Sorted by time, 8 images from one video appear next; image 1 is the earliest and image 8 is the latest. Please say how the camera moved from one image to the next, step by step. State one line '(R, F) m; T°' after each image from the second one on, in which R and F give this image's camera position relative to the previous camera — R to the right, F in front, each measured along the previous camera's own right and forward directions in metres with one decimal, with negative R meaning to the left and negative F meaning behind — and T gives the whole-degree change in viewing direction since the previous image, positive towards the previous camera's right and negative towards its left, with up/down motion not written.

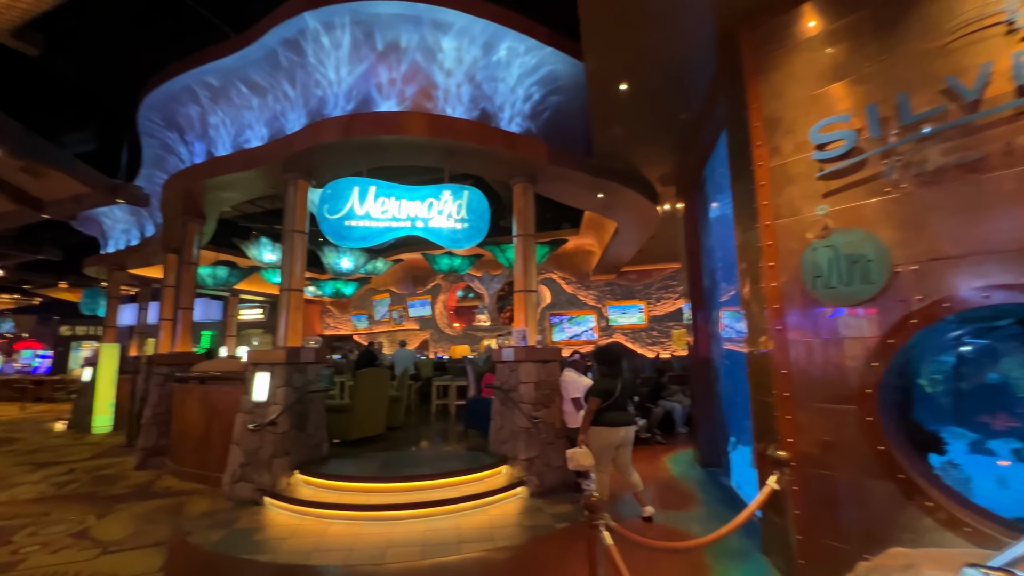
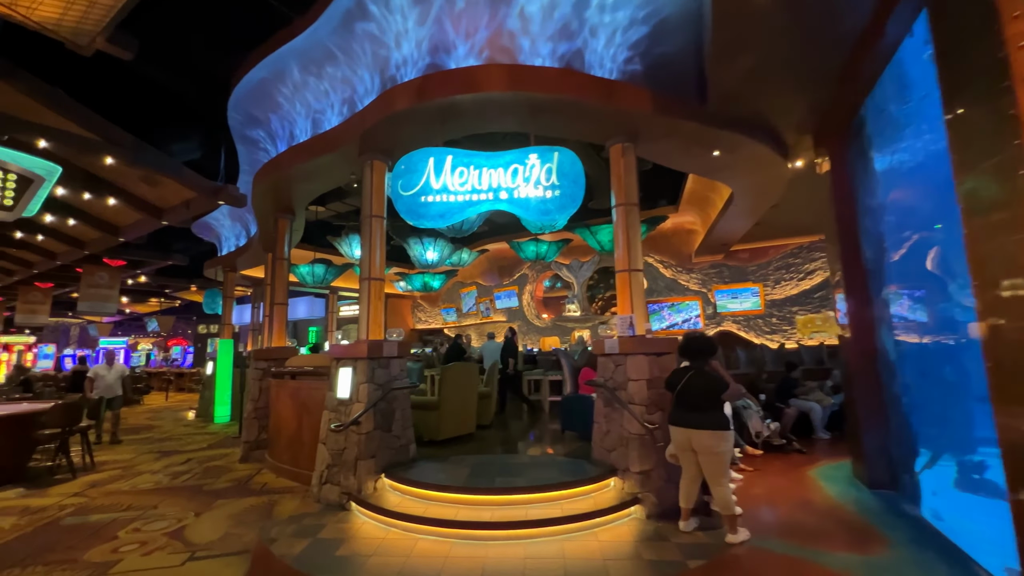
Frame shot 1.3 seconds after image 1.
(-0.2, +0.8) m; -11°
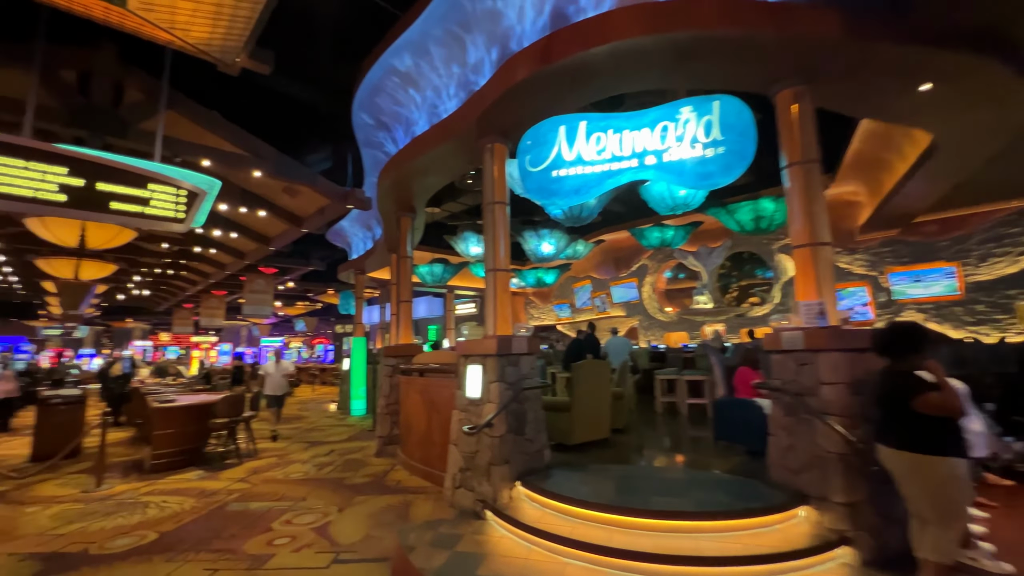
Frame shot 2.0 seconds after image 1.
(-0.3, +0.5) m; -13°
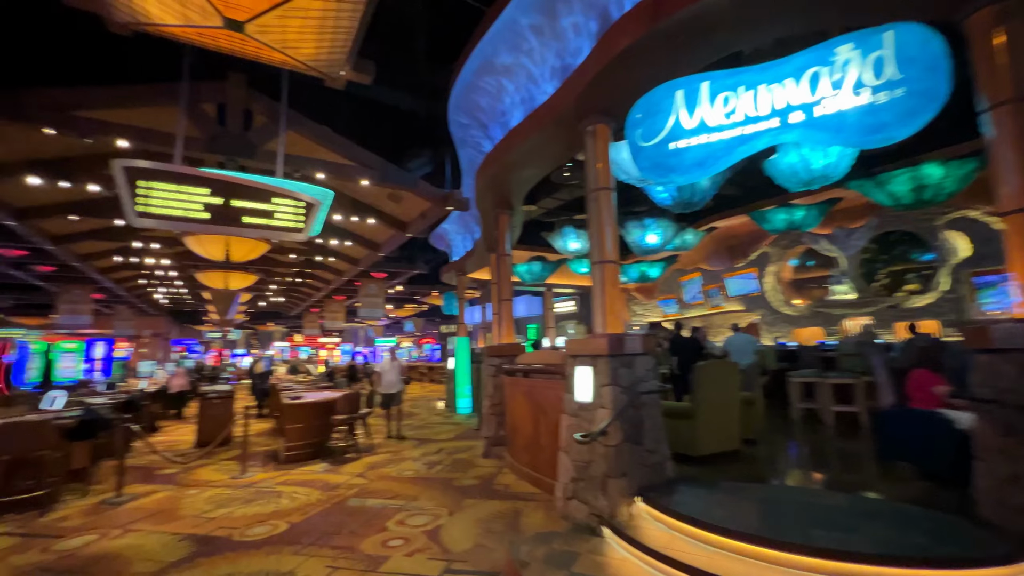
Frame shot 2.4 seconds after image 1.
(-0.1, +0.3) m; -12°
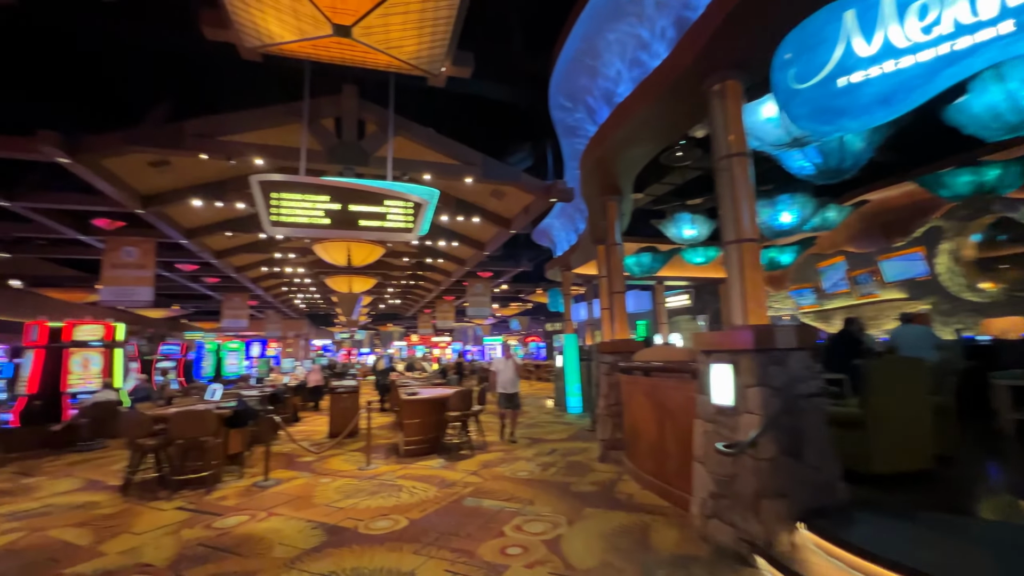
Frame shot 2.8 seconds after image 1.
(-0.1, +0.3) m; -13°
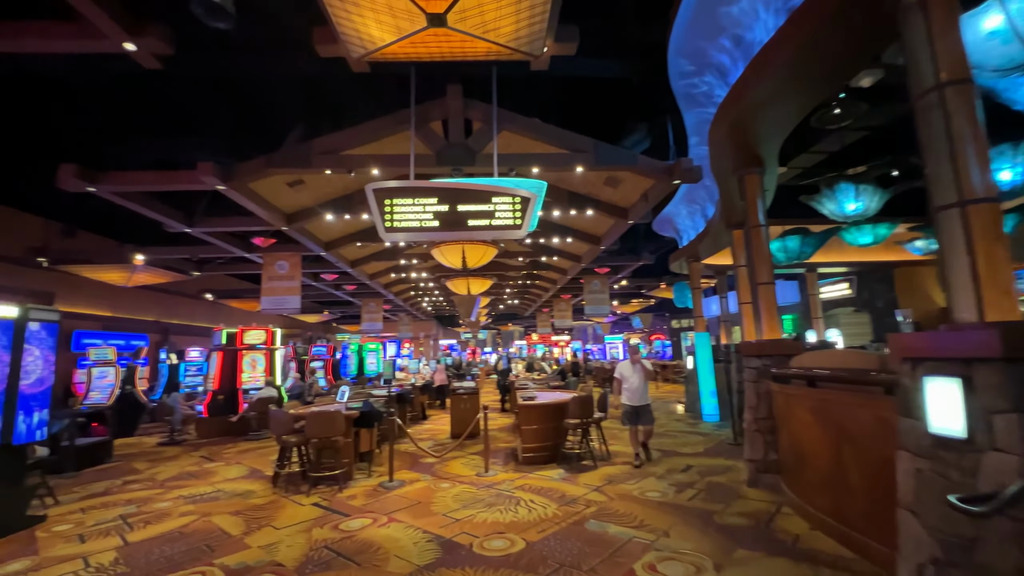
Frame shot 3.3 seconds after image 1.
(0.0, +0.5) m; -15°
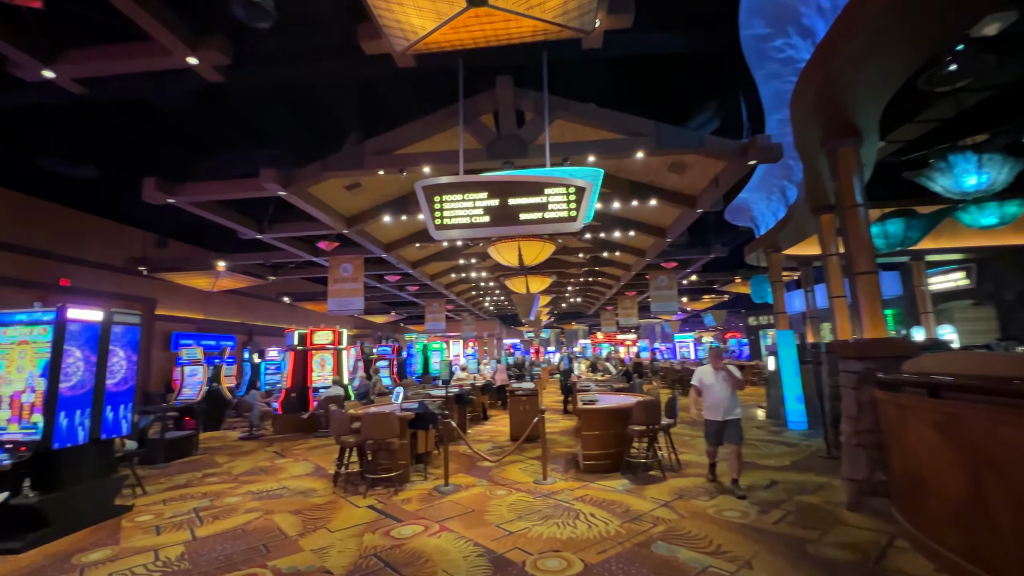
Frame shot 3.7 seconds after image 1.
(+0.1, +0.3) m; -8°
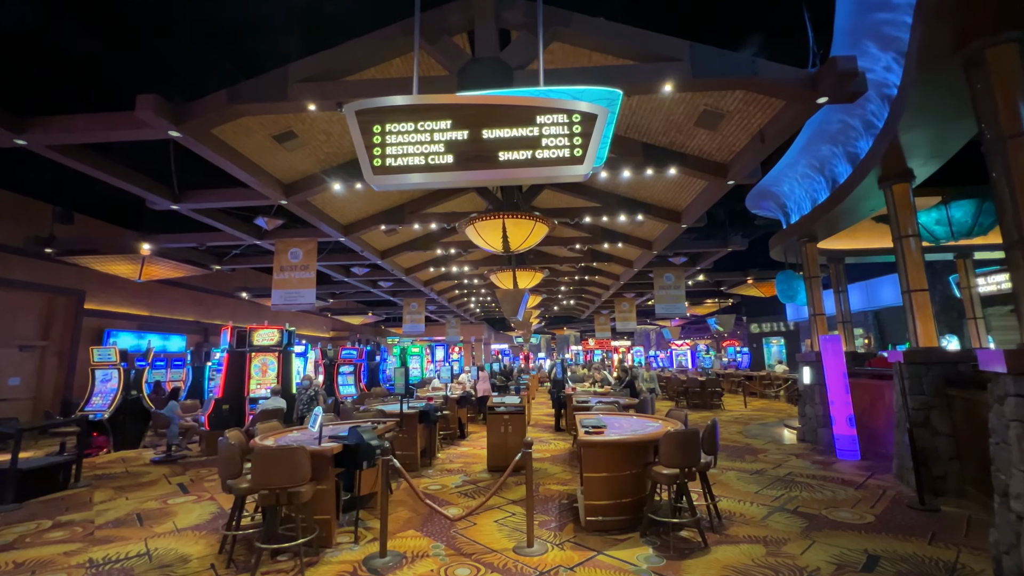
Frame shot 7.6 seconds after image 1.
(+0.2, +1.9) m; +1°
